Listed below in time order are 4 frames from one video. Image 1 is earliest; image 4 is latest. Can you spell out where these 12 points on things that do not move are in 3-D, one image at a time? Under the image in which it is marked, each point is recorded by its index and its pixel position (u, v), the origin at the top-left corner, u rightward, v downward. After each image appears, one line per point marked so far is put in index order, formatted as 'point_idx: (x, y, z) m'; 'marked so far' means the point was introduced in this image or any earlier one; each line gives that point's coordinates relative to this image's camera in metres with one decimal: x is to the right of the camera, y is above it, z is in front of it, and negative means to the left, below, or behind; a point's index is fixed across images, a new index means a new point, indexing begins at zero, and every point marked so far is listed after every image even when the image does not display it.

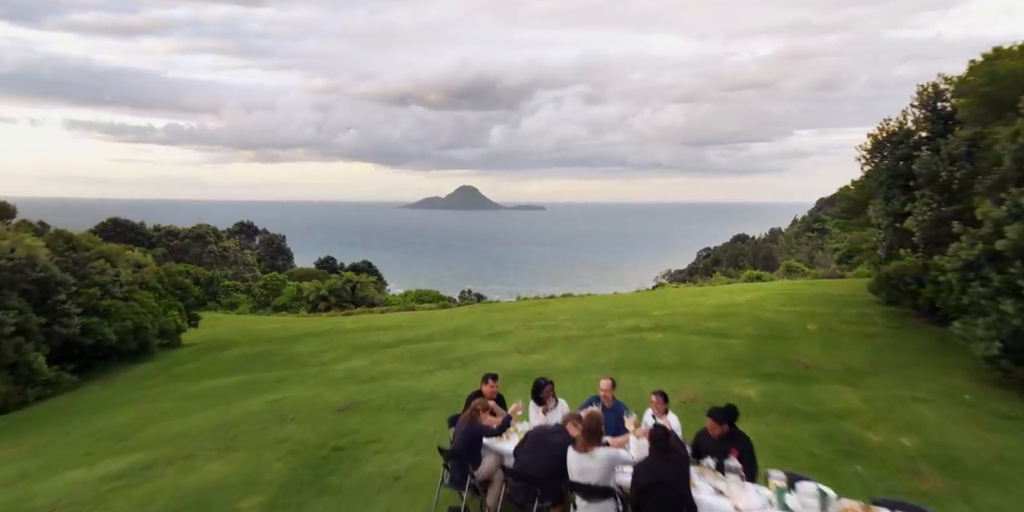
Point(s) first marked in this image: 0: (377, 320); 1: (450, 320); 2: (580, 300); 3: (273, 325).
0: (-2.9, -1.4, +13.5) m
1: (-1.0, -1.1, +10.2) m
2: (+1.6, -1.0, +14.9) m
3: (-5.4, -1.6, +13.9) m
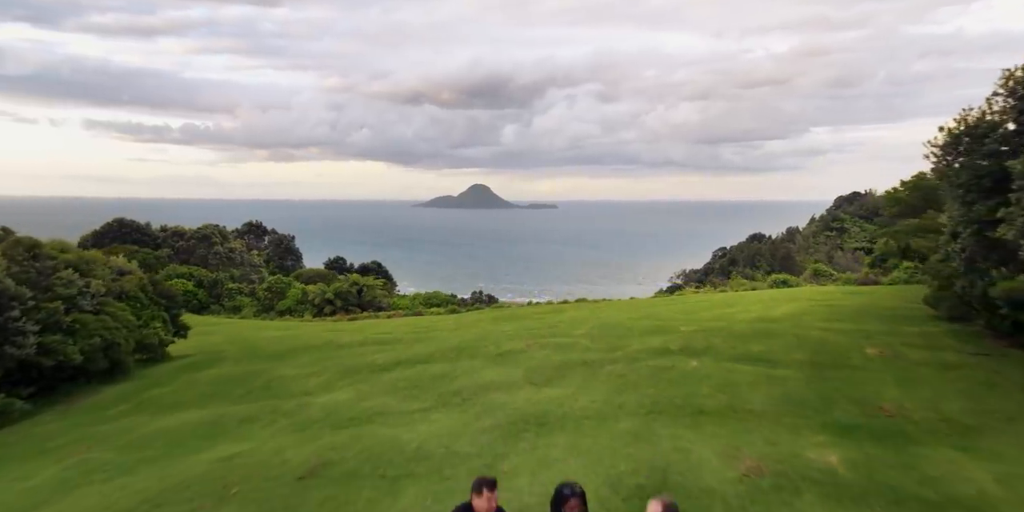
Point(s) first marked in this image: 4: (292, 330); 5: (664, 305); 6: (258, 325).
0: (-2.7, -1.5, +12.7) m
1: (-0.9, -1.2, +9.4) m
2: (+1.9, -1.1, +14.0) m
3: (-5.1, -1.7, +13.2) m
4: (-4.9, -1.7, +14.2) m
5: (+2.9, -0.9, +12.0) m
6: (-6.6, -1.8, +16.4) m
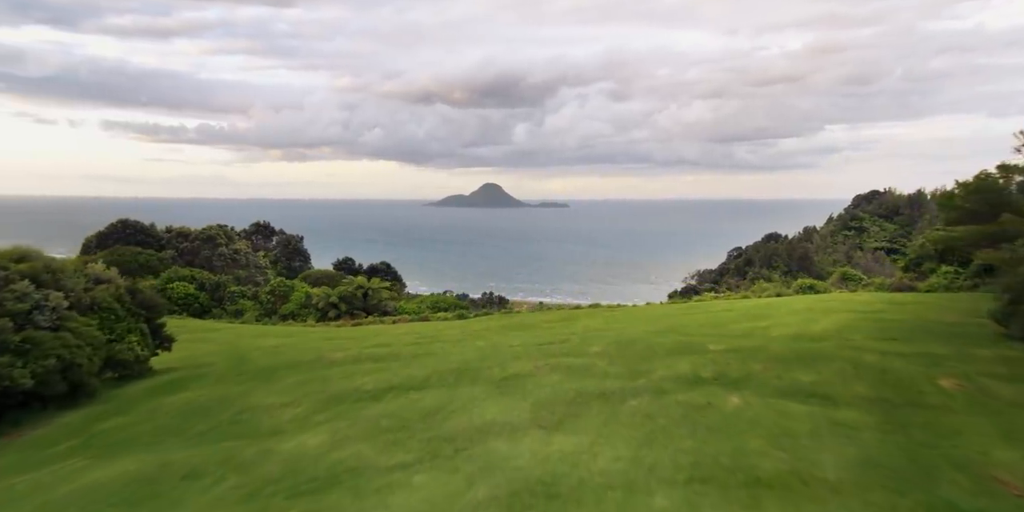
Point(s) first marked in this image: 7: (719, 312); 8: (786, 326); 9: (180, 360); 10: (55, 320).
0: (-2.5, -1.6, +12.0) m
1: (-0.7, -1.3, +8.6) m
2: (+2.1, -1.2, +13.1) m
3: (-4.9, -1.8, +12.5) m
4: (-4.7, -1.8, +13.5) m
5: (+3.1, -1.0, +11.1) m
6: (-6.4, -1.9, +15.7) m
7: (+3.5, -1.0, +10.5) m
8: (+3.4, -0.9, +7.8) m
9: (-5.4, -1.7, +10.2) m
10: (-5.1, -0.7, +7.1) m
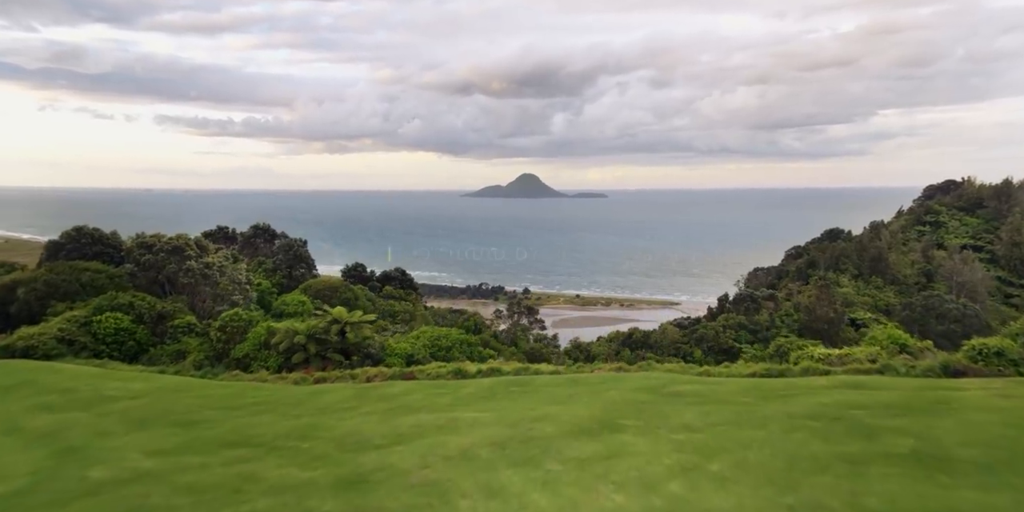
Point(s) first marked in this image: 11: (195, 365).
0: (-2.5, -2.4, +6.9) m
1: (-0.9, -2.1, +3.4) m
2: (+2.1, -2.0, +7.7) m
3: (-4.9, -2.6, +7.5) m
4: (-4.6, -2.6, +8.5) m
5: (+3.0, -1.8, +5.6) m
6: (-6.1, -2.6, +10.8) m
7: (+3.4, -1.8, +5.0) m
8: (+3.1, -1.7, +2.3) m
9: (-5.5, -2.5, +5.3) m
10: (-5.4, -1.6, +2.1) m
11: (-7.9, -2.7, +15.6) m
